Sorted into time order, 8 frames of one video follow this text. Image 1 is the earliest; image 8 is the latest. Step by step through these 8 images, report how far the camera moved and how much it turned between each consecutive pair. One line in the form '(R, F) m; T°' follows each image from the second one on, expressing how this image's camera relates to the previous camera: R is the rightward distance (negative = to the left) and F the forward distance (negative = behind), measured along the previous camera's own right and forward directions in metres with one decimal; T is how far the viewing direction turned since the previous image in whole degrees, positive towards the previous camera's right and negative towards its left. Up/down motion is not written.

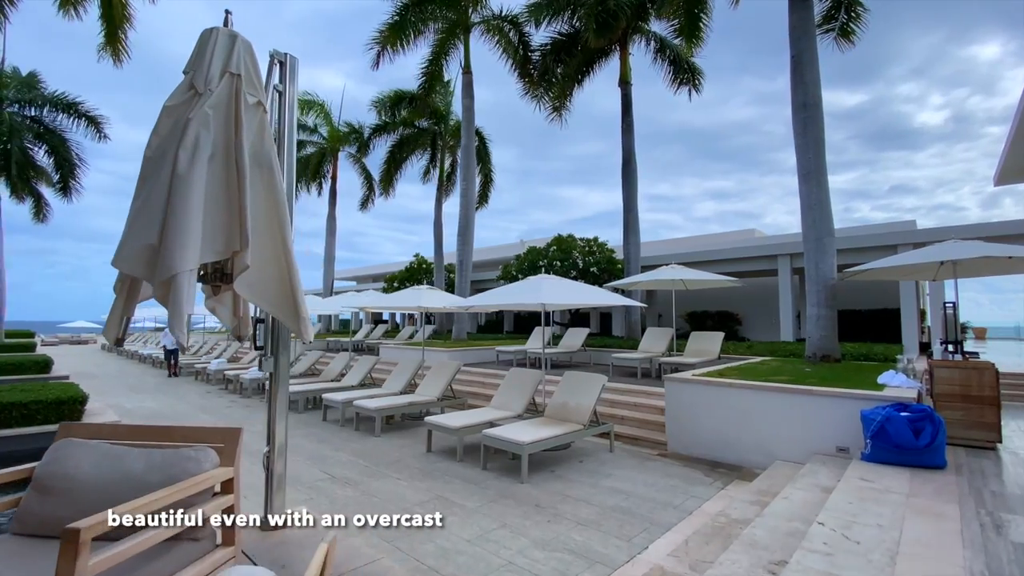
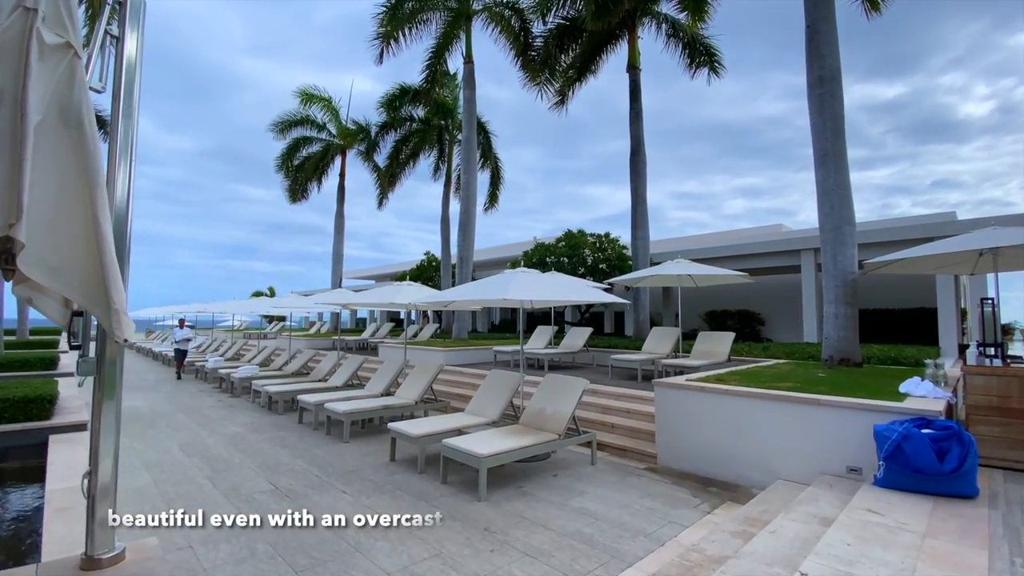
(+0.7, +0.6) m; -3°
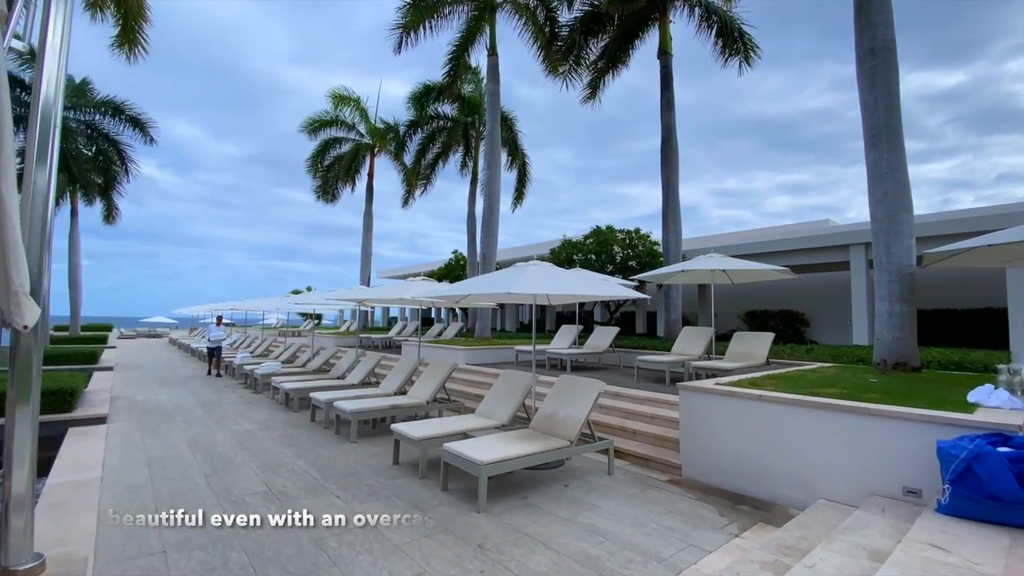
(+0.3, +0.4) m; -4°
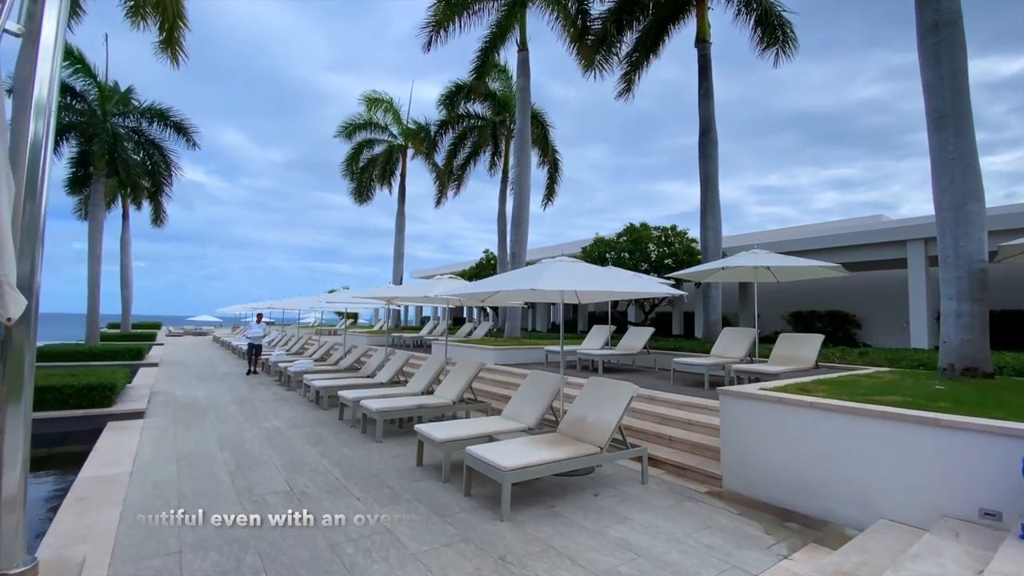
(+0.1, +0.2) m; -4°
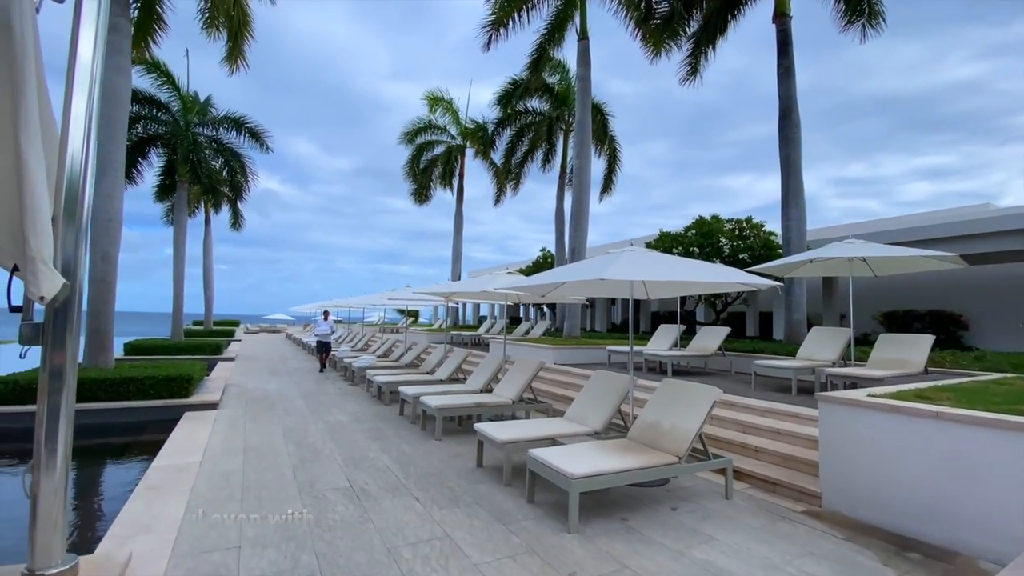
(-0.1, +0.3) m; -7°
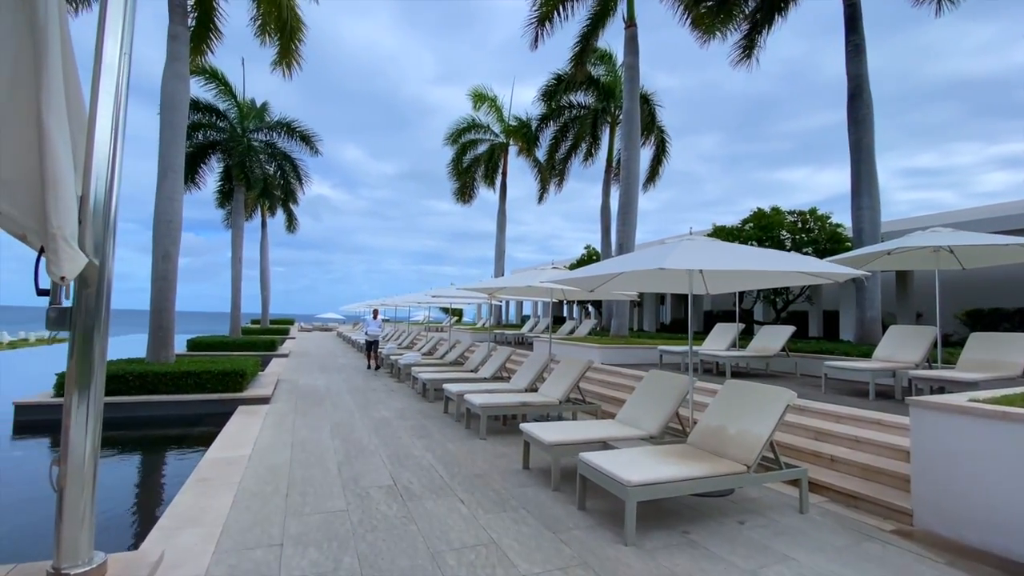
(0.0, +0.2) m; -5°
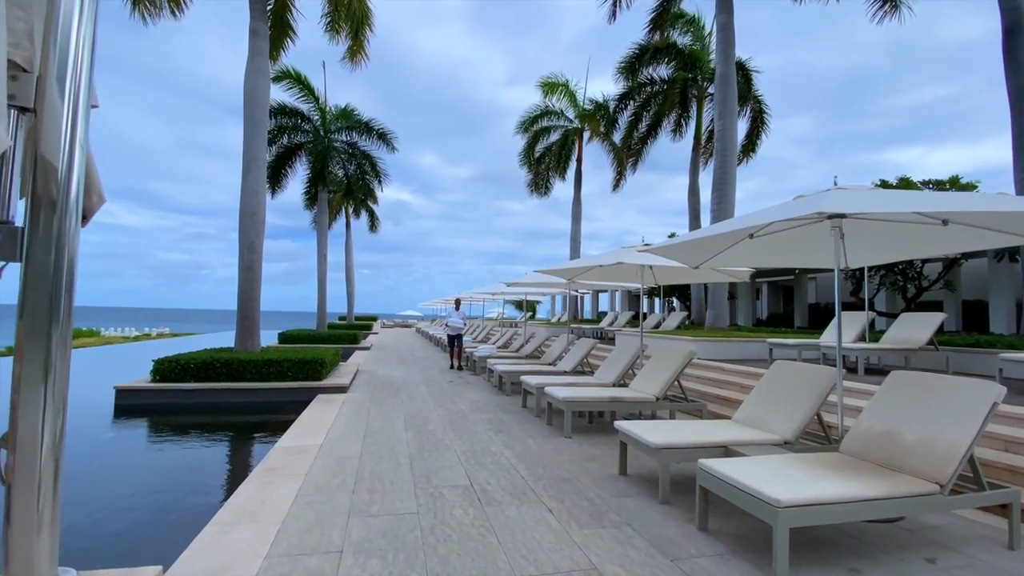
(-0.2, +0.7) m; -9°
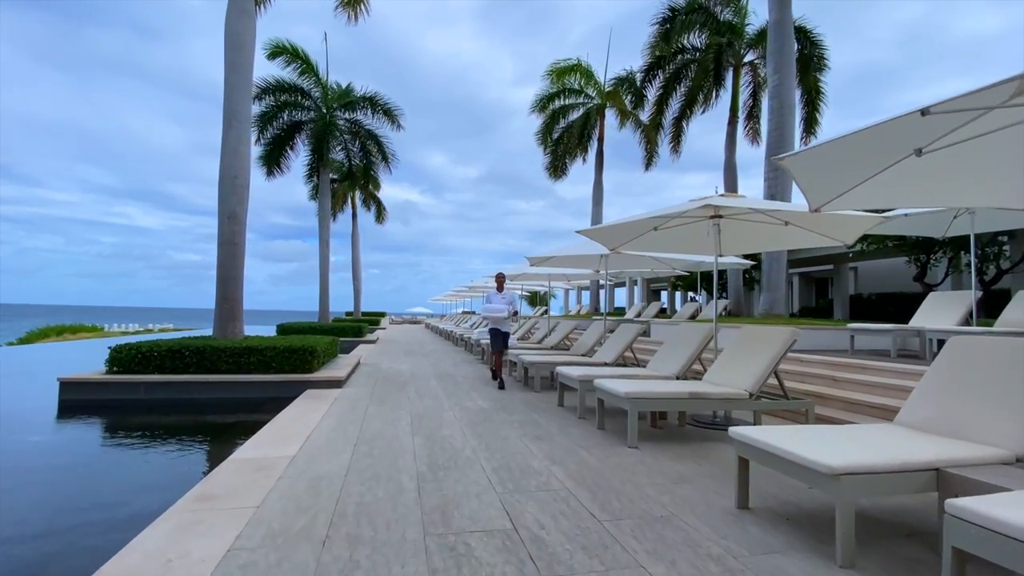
(-0.3, +1.4) m; -1°
